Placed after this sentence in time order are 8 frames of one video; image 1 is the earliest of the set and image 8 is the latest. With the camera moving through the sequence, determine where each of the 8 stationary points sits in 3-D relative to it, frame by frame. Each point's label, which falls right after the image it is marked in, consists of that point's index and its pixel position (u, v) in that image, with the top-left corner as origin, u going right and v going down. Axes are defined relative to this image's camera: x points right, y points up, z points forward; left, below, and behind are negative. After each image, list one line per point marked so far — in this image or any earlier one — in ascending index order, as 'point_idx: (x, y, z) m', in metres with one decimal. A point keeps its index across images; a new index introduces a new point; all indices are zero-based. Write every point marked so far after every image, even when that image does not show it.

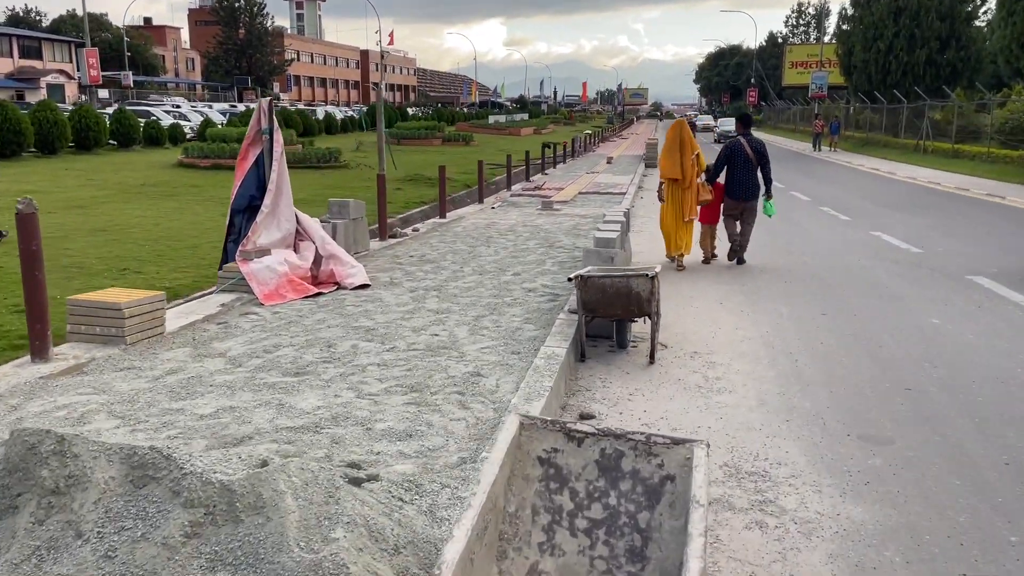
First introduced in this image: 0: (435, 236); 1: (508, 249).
0: (-1.1, +0.7, +12.2) m
1: (-0.1, +0.5, +11.2) m
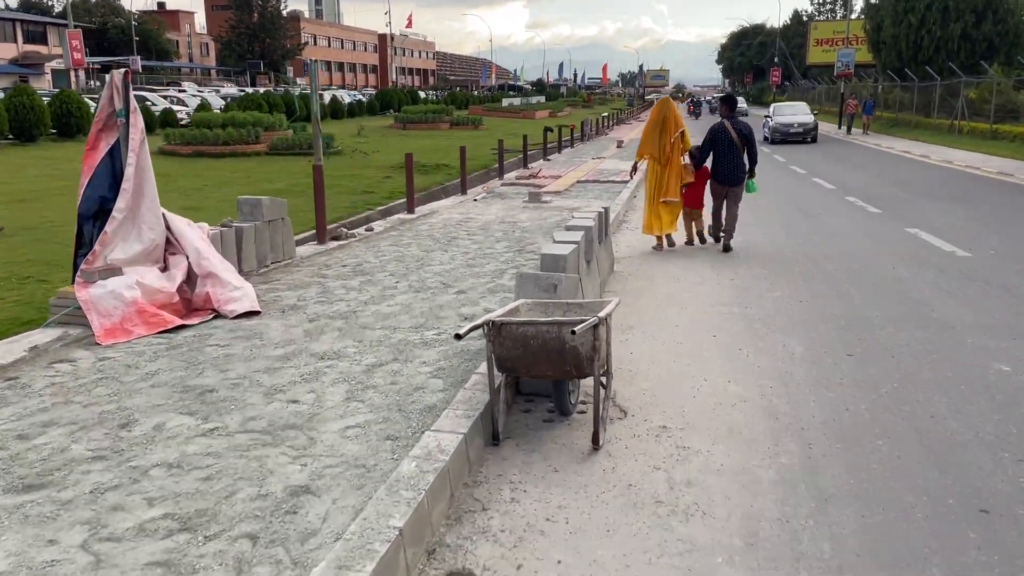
0: (-1.5, +0.6, +10.4) m
1: (-0.5, +0.4, +9.4) m
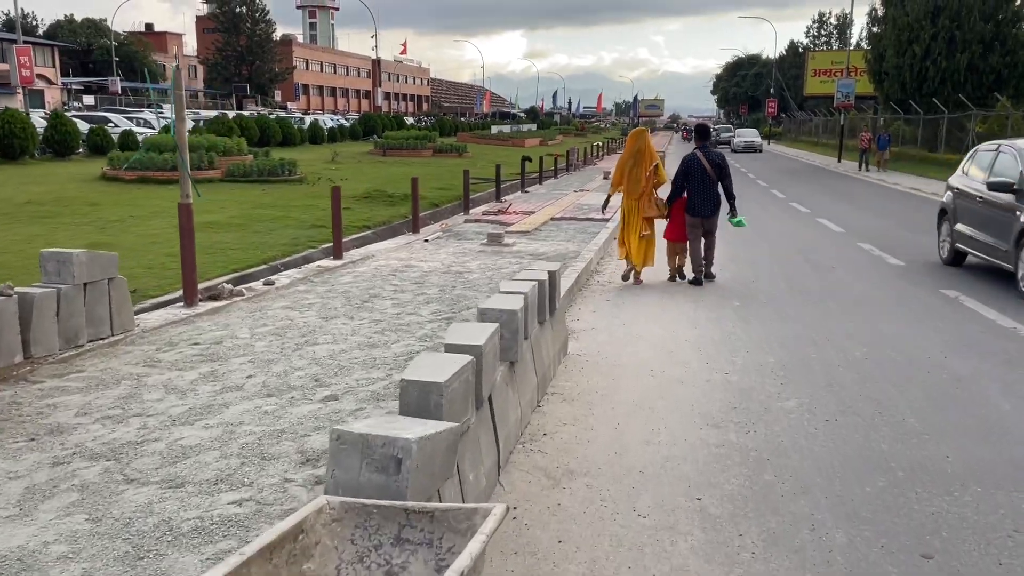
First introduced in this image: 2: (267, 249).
0: (-2.2, -0.1, +8.1) m
1: (-1.1, -0.3, +7.1) m
2: (-4.3, +0.7, +14.8) m
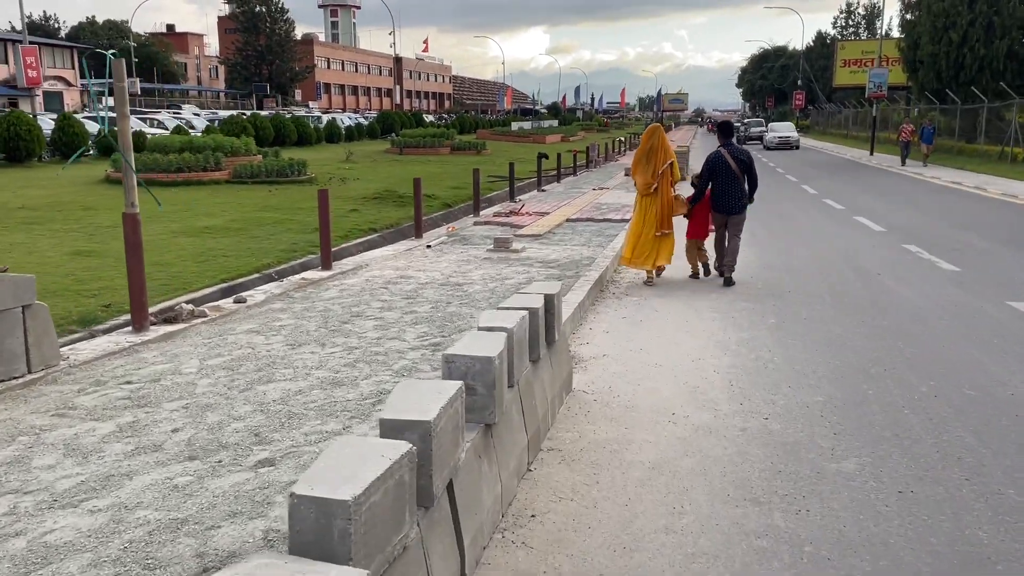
0: (-2.2, -0.2, +7.1) m
1: (-1.2, -0.4, +6.1) m
2: (-4.1, +0.5, +13.9) m
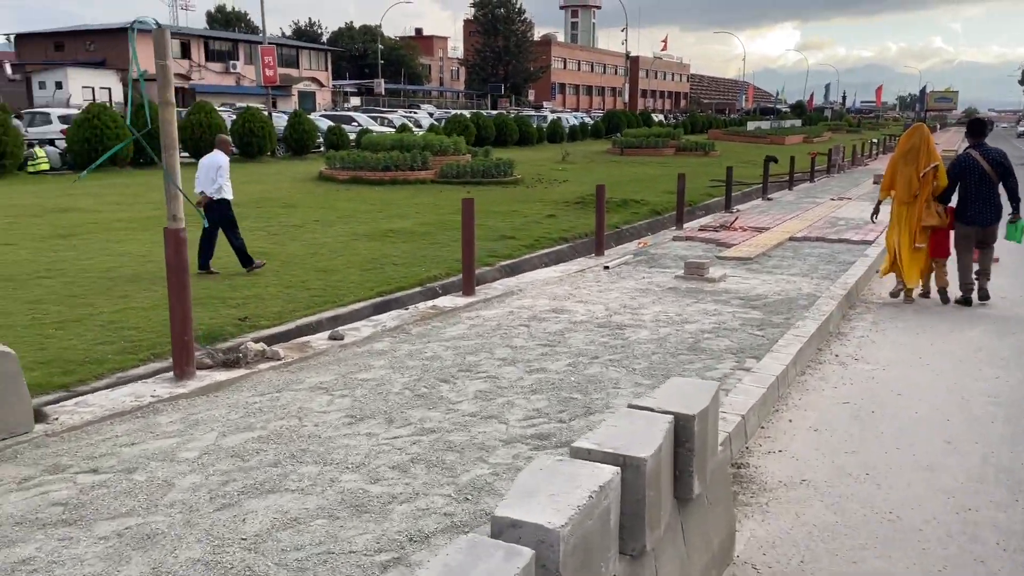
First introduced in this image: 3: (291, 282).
0: (-1.1, -0.5, +5.6) m
1: (-0.4, -0.7, +4.3) m
2: (-1.2, +0.3, +12.6) m
3: (-2.8, +0.1, +10.8) m
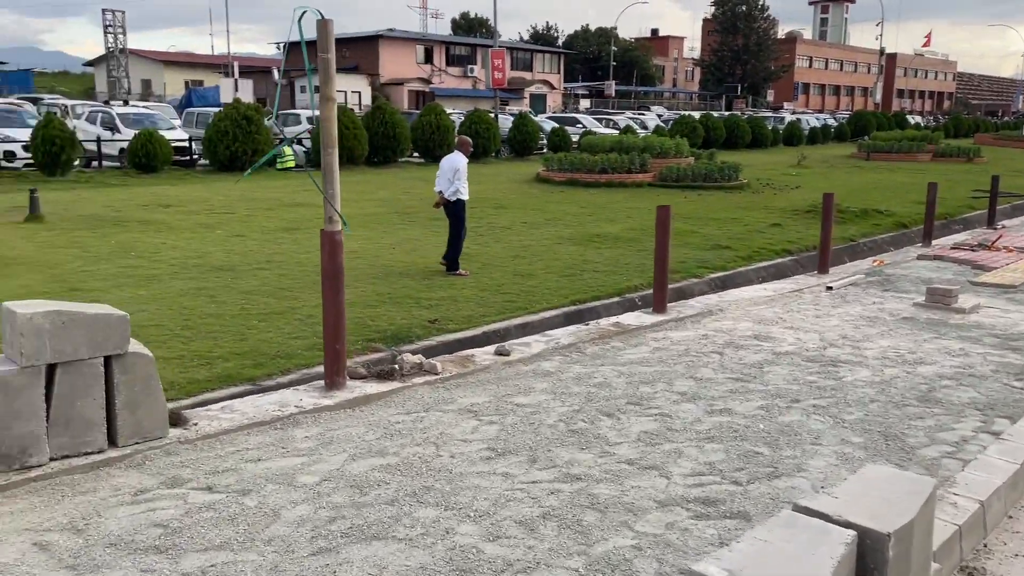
0: (-0.1, -0.6, +5.1) m
1: (+0.3, -0.9, +3.7) m
2: (+1.8, +0.2, +11.9) m
3: (-0.3, 0.0, +10.6) m
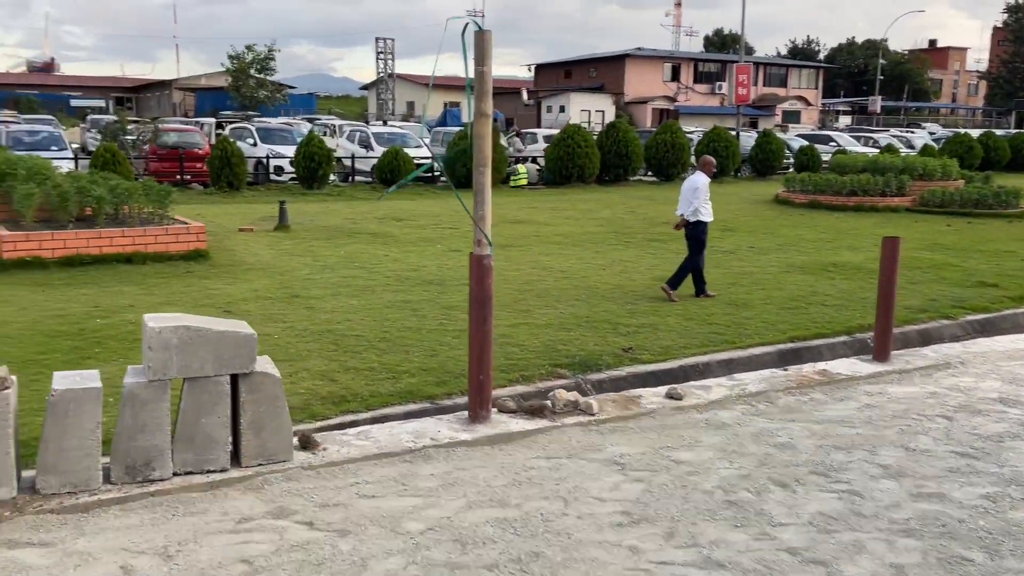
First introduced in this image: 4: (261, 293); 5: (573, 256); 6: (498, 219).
0: (+0.8, -0.8, +4.5) m
1: (+0.7, -1.0, +3.1) m
2: (+4.5, -0.3, +10.5) m
3: (+2.2, -0.3, +9.8) m
4: (-2.9, -0.1, +9.7) m
5: (+1.0, +0.5, +13.3) m
6: (-0.3, +1.4, +16.9) m
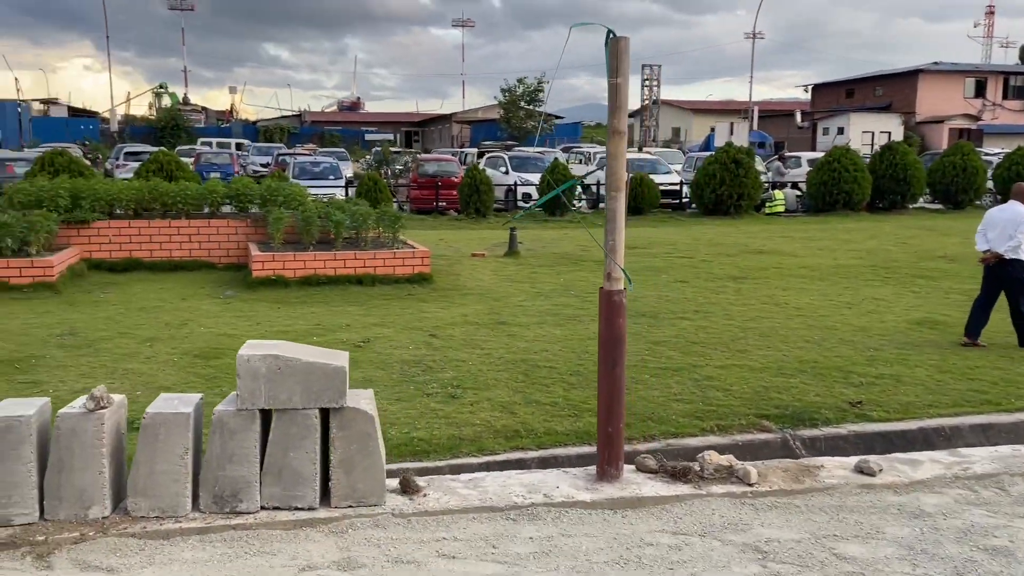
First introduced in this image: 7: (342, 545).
0: (+1.4, -1.0, +3.7) m
1: (+0.9, -1.2, +2.3) m
2: (+6.8, -0.8, +8.3) m
3: (+4.3, -0.8, +8.3) m
4: (-0.5, -0.3, +9.7) m
5: (+4.3, 0.0, +12.0) m
6: (+4.3, +0.7, +15.8) m
7: (-0.6, -1.0, +3.3) m
